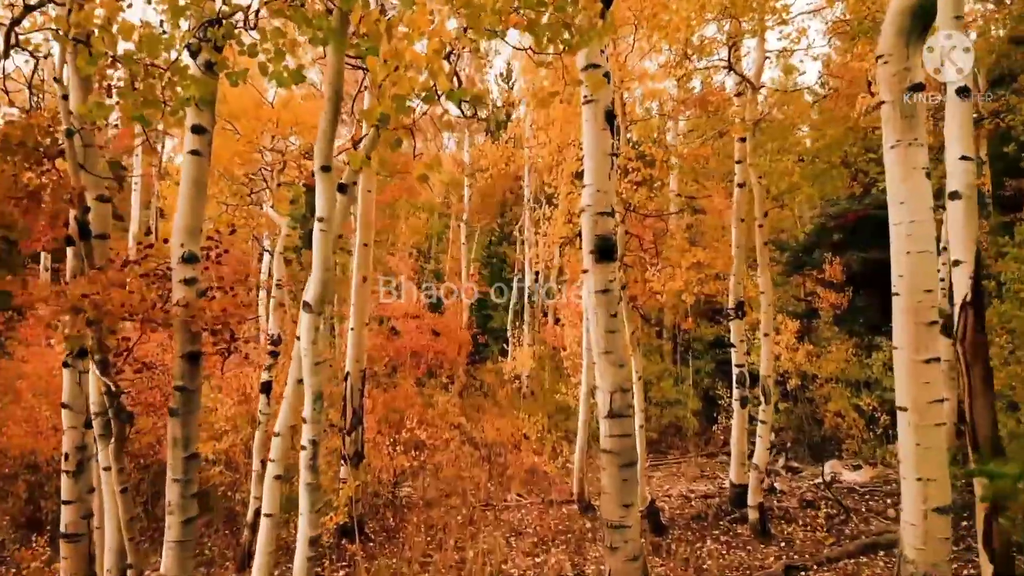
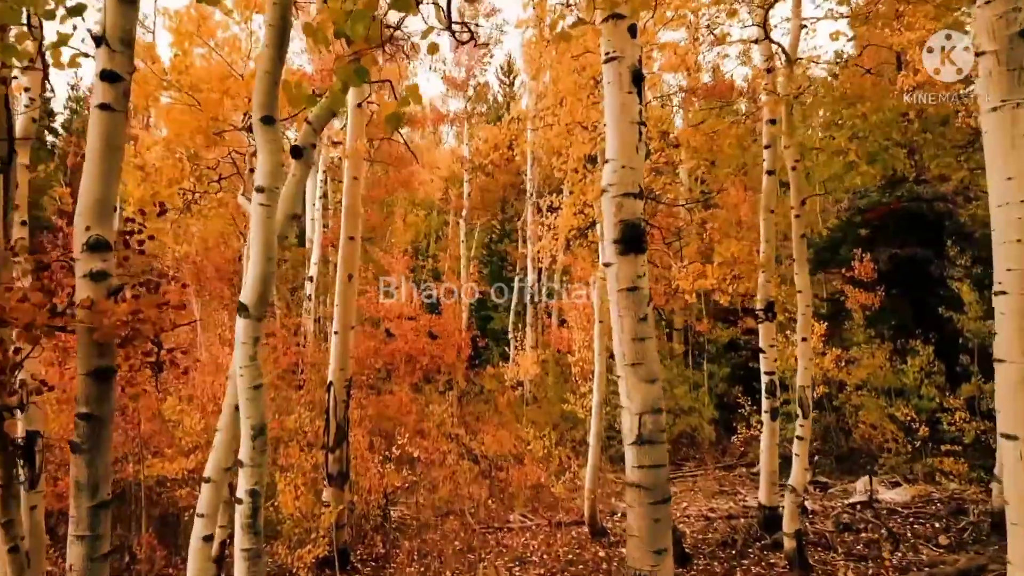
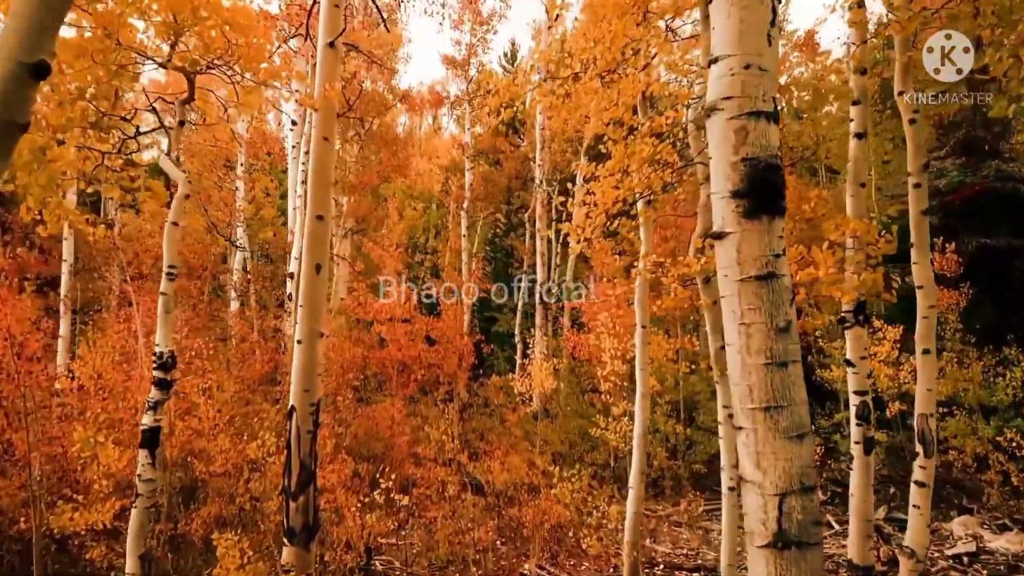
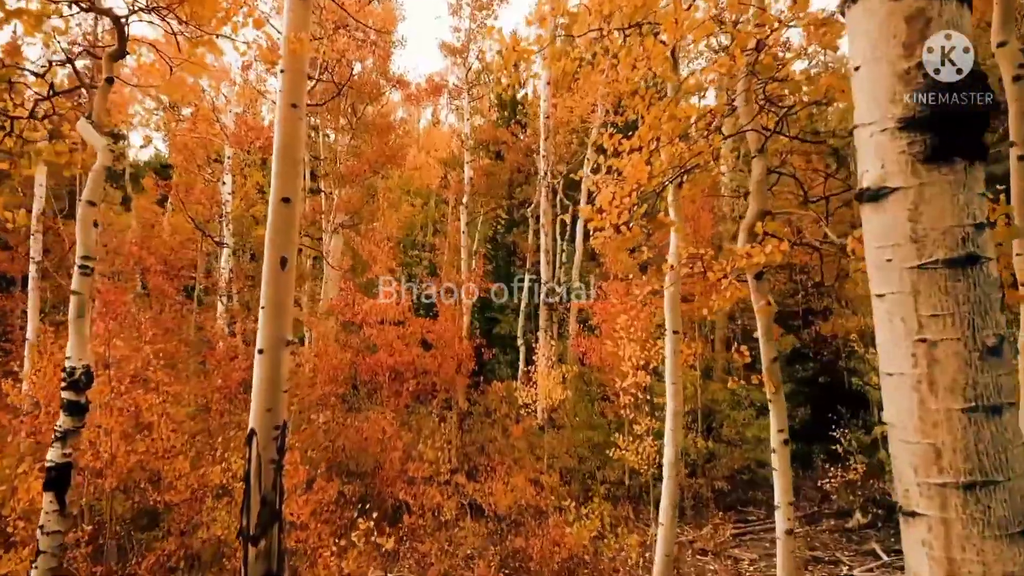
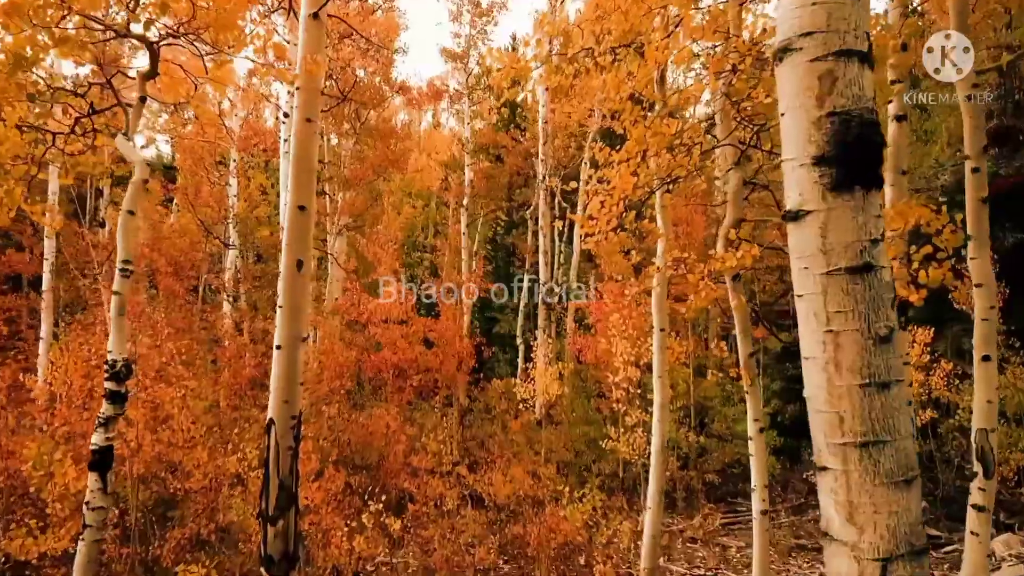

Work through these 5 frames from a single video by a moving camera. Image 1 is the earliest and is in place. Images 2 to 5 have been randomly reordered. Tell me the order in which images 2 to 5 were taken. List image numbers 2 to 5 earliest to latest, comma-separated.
2, 3, 5, 4
